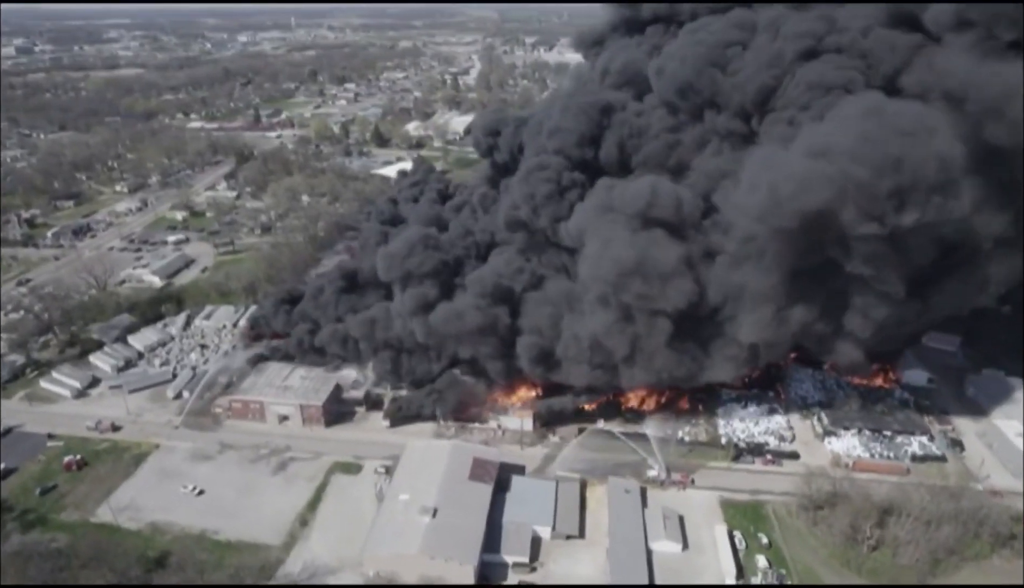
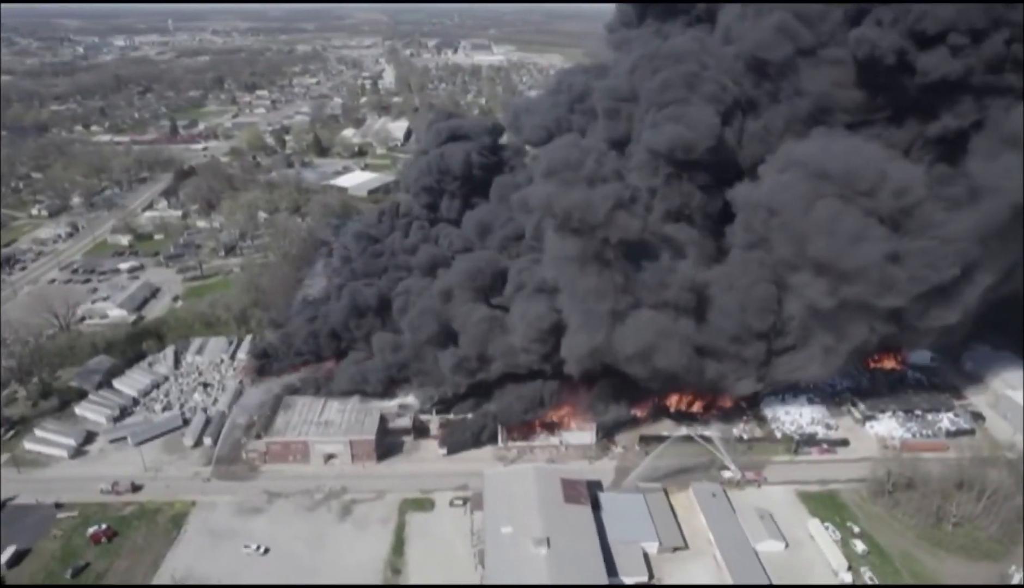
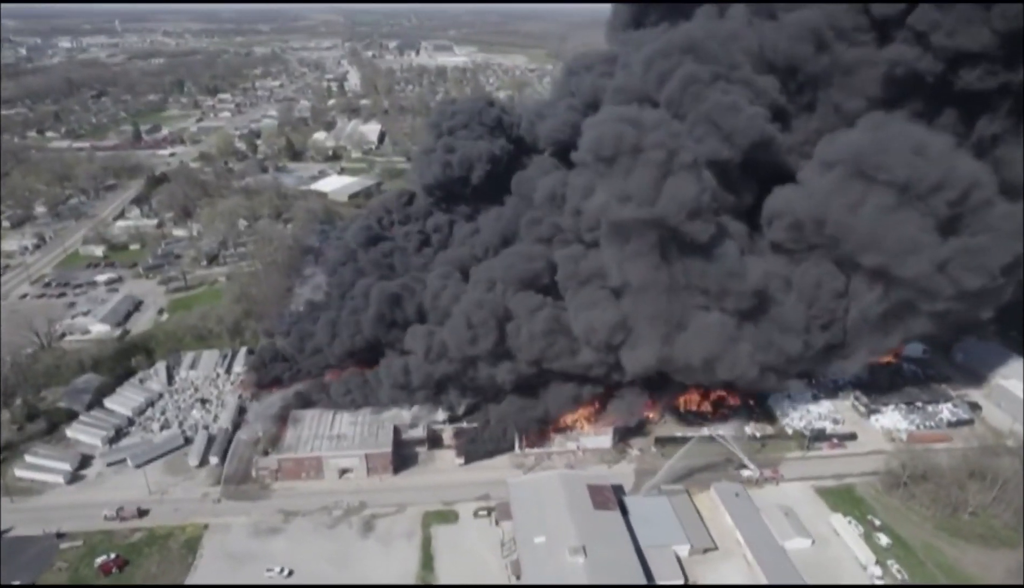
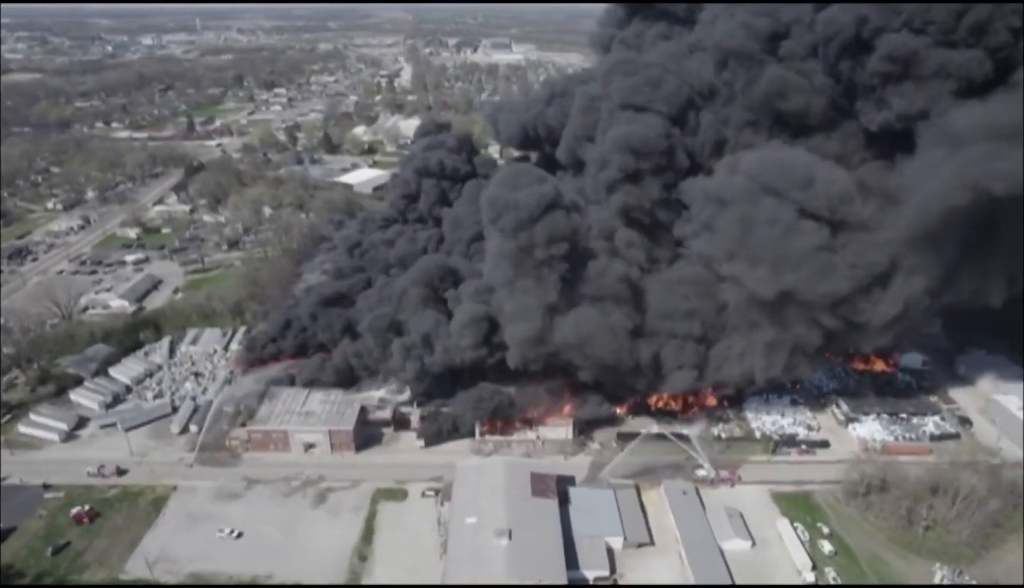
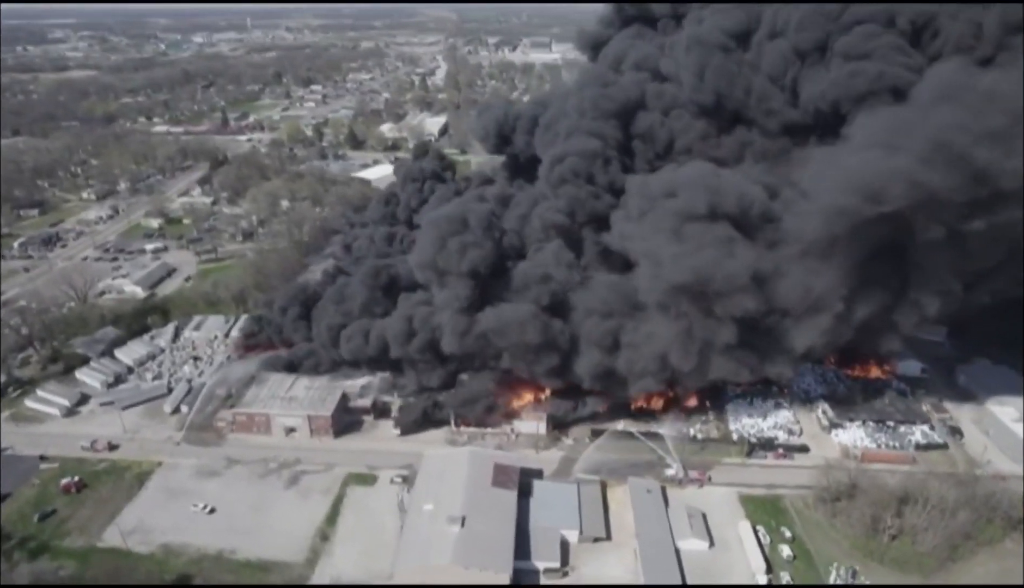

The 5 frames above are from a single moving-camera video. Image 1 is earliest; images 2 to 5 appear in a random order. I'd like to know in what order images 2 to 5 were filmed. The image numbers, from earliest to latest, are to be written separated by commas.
5, 4, 2, 3
